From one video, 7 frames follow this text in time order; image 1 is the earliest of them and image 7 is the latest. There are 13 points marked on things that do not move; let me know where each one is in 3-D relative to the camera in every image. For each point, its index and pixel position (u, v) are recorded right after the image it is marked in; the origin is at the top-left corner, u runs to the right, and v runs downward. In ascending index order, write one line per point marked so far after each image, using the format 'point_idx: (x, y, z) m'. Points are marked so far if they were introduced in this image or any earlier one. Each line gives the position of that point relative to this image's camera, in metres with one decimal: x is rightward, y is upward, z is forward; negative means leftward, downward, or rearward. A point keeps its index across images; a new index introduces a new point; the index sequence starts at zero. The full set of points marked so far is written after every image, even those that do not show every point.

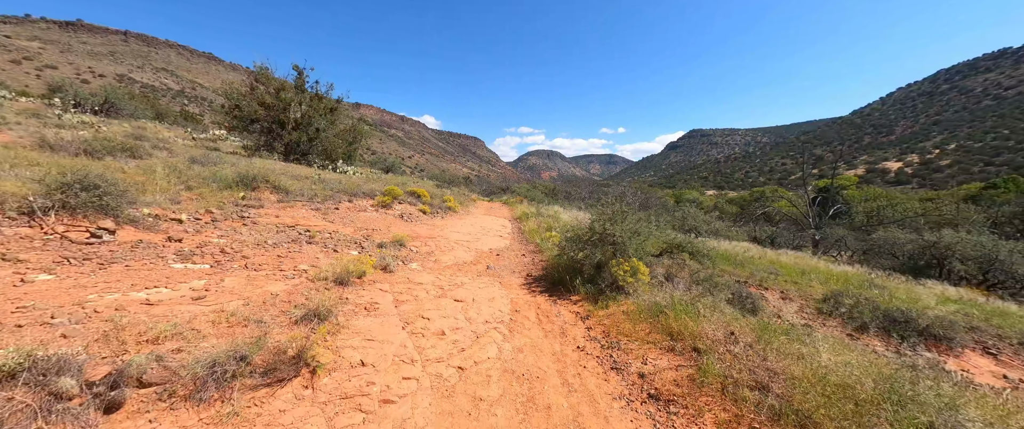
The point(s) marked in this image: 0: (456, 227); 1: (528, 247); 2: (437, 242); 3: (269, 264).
0: (-1.7, -0.5, +10.5) m
1: (+0.5, -0.9, +8.5) m
2: (-1.9, -0.8, +8.3) m
3: (-3.3, -0.7, +4.1) m
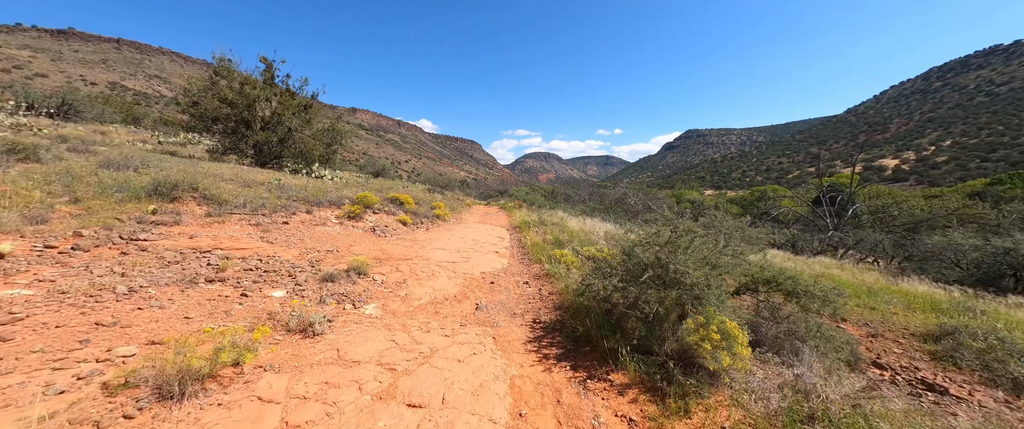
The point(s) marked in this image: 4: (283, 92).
0: (-1.7, -0.8, +8.5) m
1: (+0.5, -1.2, +6.6) m
2: (-2.0, -1.1, +6.4) m
3: (-3.3, -1.0, +2.1) m
4: (-12.3, +6.5, +16.2) m
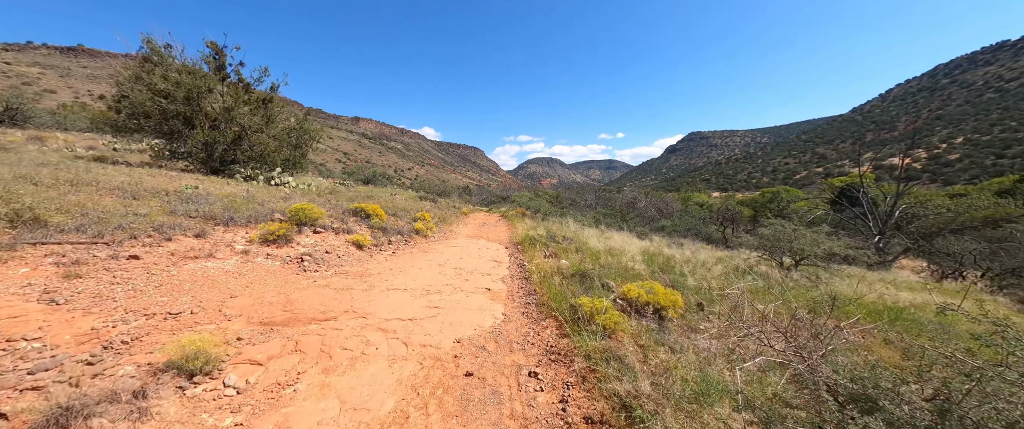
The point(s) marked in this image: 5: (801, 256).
0: (-1.8, -1.2, +5.7) m
1: (+0.5, -1.5, +3.7) m
2: (-2.0, -1.4, +3.5) m
3: (-3.4, -1.2, -0.7) m
4: (-12.4, +5.8, +13.6) m
5: (+7.4, -1.1, +7.8) m
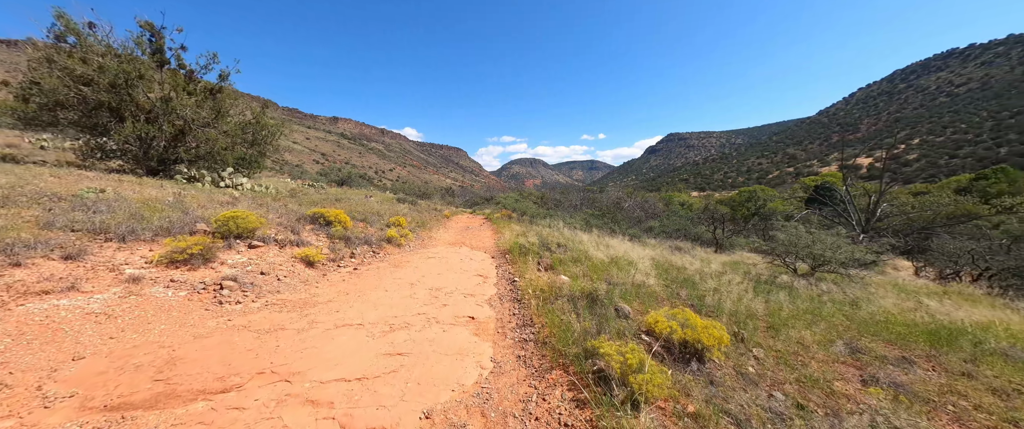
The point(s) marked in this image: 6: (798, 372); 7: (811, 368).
0: (-1.9, -1.3, +4.5) m
1: (+0.4, -1.6, +2.6) m
2: (-2.0, -1.5, +2.3) m
3: (-3.2, -1.4, -2.0) m
4: (-13.0, +5.5, +11.8) m
5: (+7.1, -1.1, +7.0) m
6: (+2.8, -1.6, +3.1) m
7: (+3.0, -1.6, +3.2) m
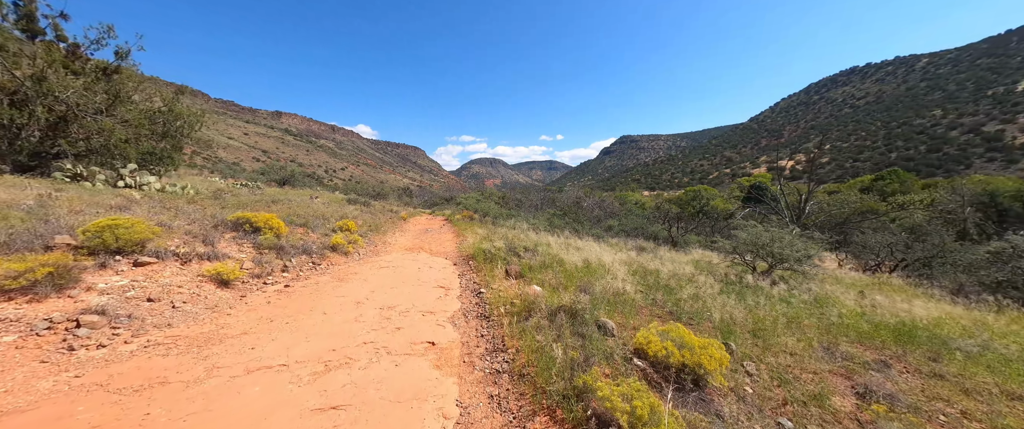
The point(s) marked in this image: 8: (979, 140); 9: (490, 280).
0: (-2.3, -1.4, +3.6) m
1: (+0.3, -1.6, +2.0) m
2: (-2.2, -1.6, +1.4) m
3: (-2.7, -1.5, -3.0) m
4: (-14.3, +5.3, +9.5) m
5: (+6.3, -1.1, +7.3) m
6: (+2.6, -1.6, +2.8) m
7: (+2.7, -1.6, +2.9) m
8: (+28.7, +4.6, +19.1) m
9: (-0.4, -1.2, +5.5) m
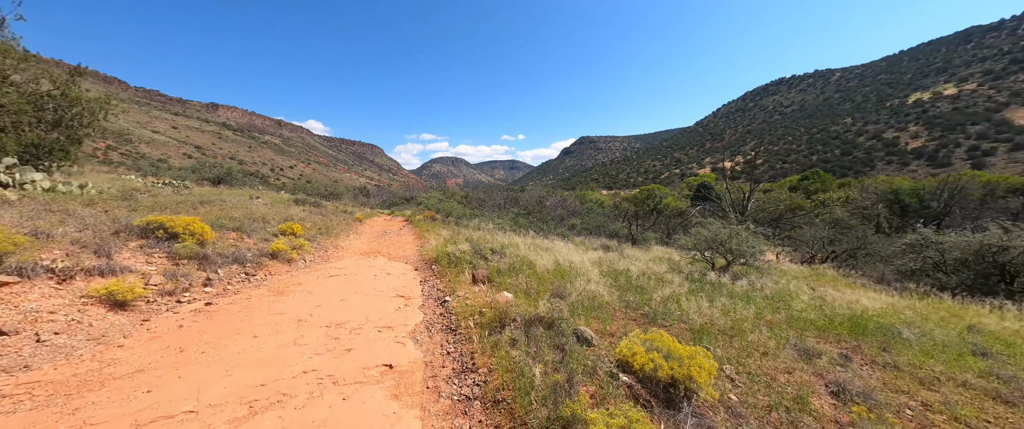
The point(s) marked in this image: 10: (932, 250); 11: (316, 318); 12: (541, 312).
0: (-2.6, -1.4, +2.9) m
1: (+0.1, -1.6, +1.7) m
2: (-2.2, -1.6, +0.8) m
3: (-2.3, -1.5, -3.6) m
4: (-15.3, +5.1, +7.3) m
5: (+5.5, -1.0, +7.6) m
6: (+2.3, -1.5, +2.7) m
7: (+2.5, -1.5, +2.9) m
8: (+26.3, +5.0, +21.9) m
9: (-0.9, -1.2, +5.0) m
10: (+10.0, -0.9, +7.3) m
11: (-2.5, -1.3, +4.0) m
12: (+0.4, -1.1, +3.5) m
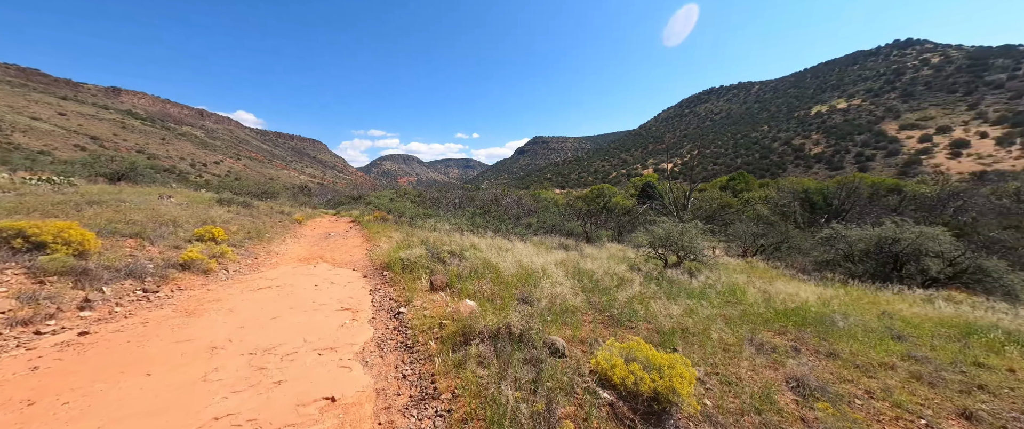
0: (-2.9, -1.4, +2.2) m
1: (0.0, -1.6, +1.4) m
2: (-2.1, -1.7, +0.2) m
3: (-1.6, -1.6, -4.2) m
4: (-16.1, +5.0, +4.8) m
5: (+4.5, -1.0, +8.0) m
6: (+2.1, -1.5, +2.8) m
7: (+2.2, -1.5, +2.9) m
8: (+23.0, +5.3, +25.2) m
9: (-1.5, -1.2, +4.6) m
10: (+9.0, -0.8, +8.4) m
11: (-2.9, -1.4, +3.3) m
12: (0.0, -1.1, +3.3) m
